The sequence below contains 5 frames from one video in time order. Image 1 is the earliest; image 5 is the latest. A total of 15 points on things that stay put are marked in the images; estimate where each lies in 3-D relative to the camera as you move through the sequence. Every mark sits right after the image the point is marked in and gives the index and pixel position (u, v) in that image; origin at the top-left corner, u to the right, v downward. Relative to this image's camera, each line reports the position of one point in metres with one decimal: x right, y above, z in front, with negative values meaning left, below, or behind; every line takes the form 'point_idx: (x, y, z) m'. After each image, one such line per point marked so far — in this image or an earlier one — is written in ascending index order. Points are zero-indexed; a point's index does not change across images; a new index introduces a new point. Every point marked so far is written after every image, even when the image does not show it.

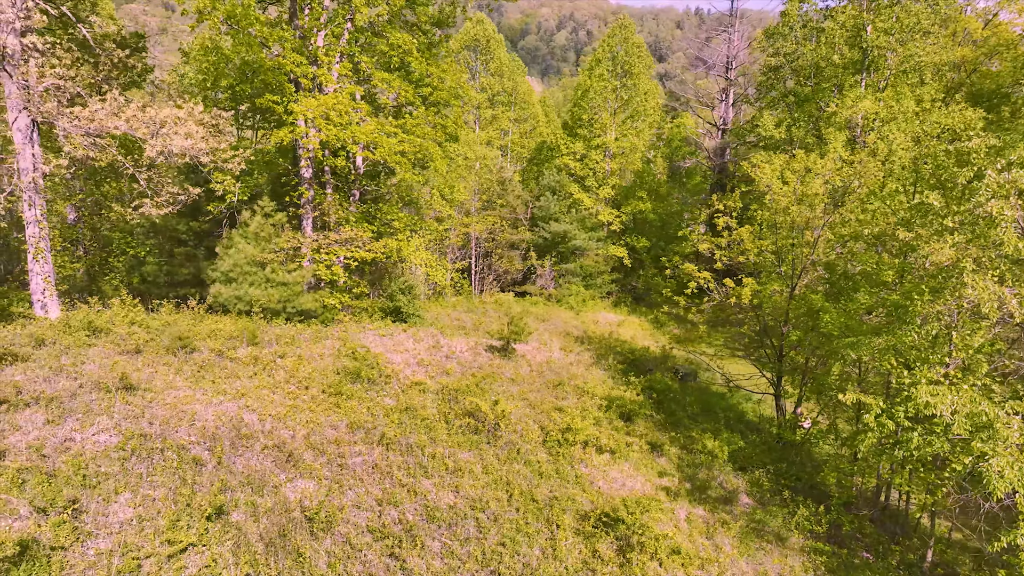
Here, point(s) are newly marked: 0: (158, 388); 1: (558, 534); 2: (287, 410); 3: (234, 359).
0: (-6.4, -1.8, +6.6) m
1: (+0.7, -3.5, +5.2) m
2: (-4.0, -2.2, +6.6) m
3: (-6.2, -1.6, +8.2) m
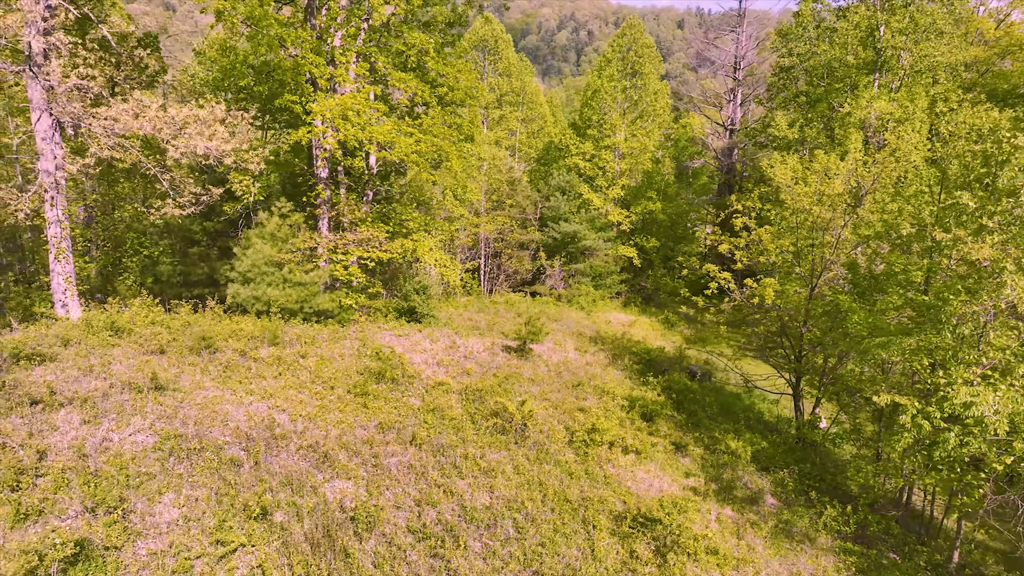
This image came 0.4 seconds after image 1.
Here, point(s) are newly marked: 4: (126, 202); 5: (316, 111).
0: (-5.9, -1.8, +6.6) m
1: (+1.2, -3.5, +5.2) m
2: (-3.5, -2.2, +6.6) m
3: (-5.6, -1.6, +8.2) m
4: (-14.8, +3.3, +14.1) m
5: (-5.5, +5.0, +10.3) m
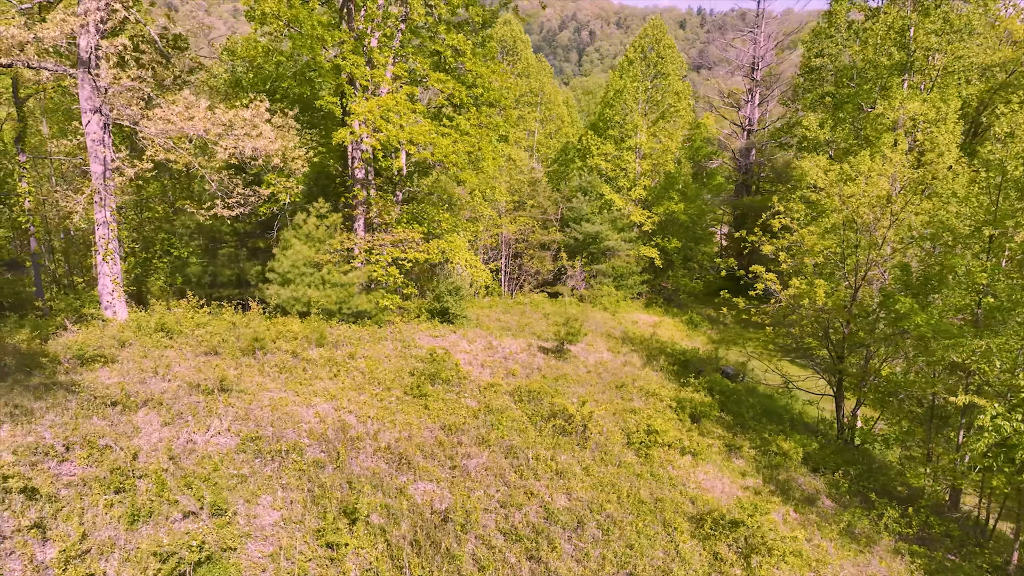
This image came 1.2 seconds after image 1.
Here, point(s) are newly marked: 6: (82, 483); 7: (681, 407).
0: (-4.7, -1.8, +6.7) m
1: (+2.4, -3.5, +5.3) m
2: (-2.3, -2.2, +6.6) m
3: (-4.5, -1.6, +8.2) m
4: (-13.7, +3.3, +14.1) m
5: (-4.3, +4.9, +10.3) m
6: (-4.9, -2.2, +4.2) m
7: (+4.2, -2.9, +9.1) m
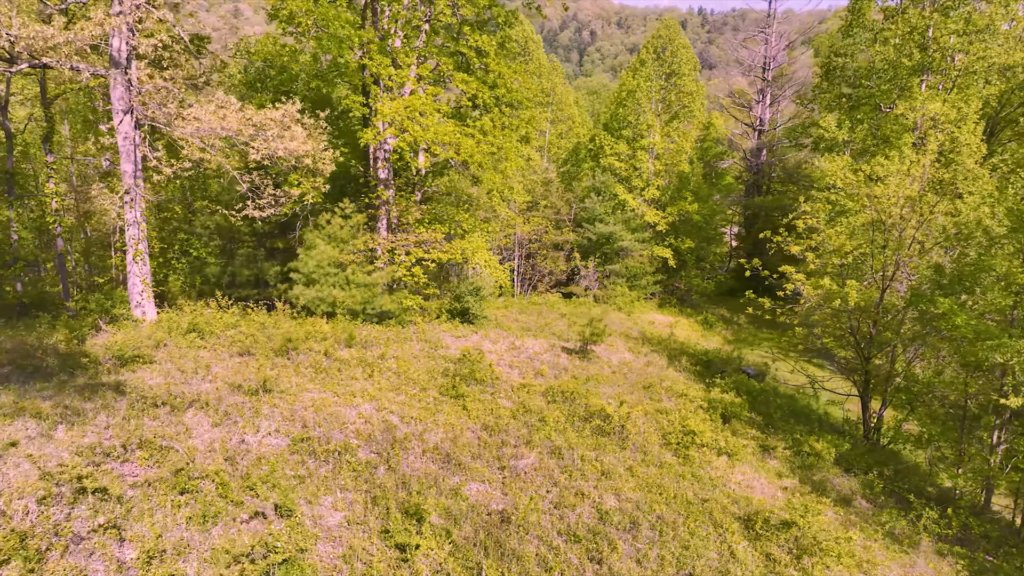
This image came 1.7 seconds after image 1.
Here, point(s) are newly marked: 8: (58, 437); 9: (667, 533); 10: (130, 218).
0: (-4.0, -1.8, +6.7) m
1: (+3.1, -3.6, +5.2) m
2: (-1.6, -2.2, +6.6) m
3: (-3.8, -1.6, +8.2) m
4: (-12.9, +3.3, +14.1) m
5: (-3.6, +4.9, +10.3) m
6: (-4.1, -2.2, +4.2) m
7: (+4.9, -2.9, +9.1) m
8: (-5.8, -1.9, +4.7) m
9: (+2.1, -3.4, +5.0) m
10: (-9.2, +1.7, +8.8) m
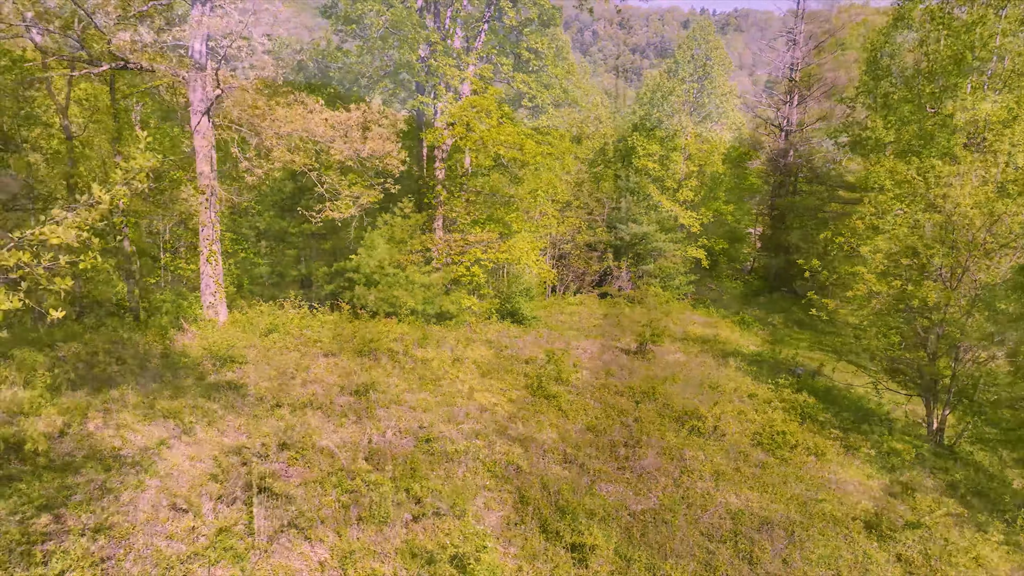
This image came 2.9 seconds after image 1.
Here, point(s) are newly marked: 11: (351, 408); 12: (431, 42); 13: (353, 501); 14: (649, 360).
0: (-2.2, -1.8, +6.7) m
1: (+4.9, -3.6, +5.2) m
2: (+0.2, -2.2, +6.6) m
3: (-1.9, -1.6, +8.2) m
4: (-11.1, +3.3, +14.1) m
5: (-1.7, +4.9, +10.3) m
6: (-2.3, -2.2, +4.2) m
7: (+6.7, -2.9, +9.1) m
8: (-4.0, -1.9, +4.7) m
9: (+3.9, -3.4, +5.0) m
10: (-7.4, +1.7, +8.8) m
11: (-2.6, -1.9, +5.9) m
12: (-2.4, +7.0, +10.5) m
13: (-1.8, -2.4, +4.1) m
14: (+4.1, -2.2, +11.1) m
